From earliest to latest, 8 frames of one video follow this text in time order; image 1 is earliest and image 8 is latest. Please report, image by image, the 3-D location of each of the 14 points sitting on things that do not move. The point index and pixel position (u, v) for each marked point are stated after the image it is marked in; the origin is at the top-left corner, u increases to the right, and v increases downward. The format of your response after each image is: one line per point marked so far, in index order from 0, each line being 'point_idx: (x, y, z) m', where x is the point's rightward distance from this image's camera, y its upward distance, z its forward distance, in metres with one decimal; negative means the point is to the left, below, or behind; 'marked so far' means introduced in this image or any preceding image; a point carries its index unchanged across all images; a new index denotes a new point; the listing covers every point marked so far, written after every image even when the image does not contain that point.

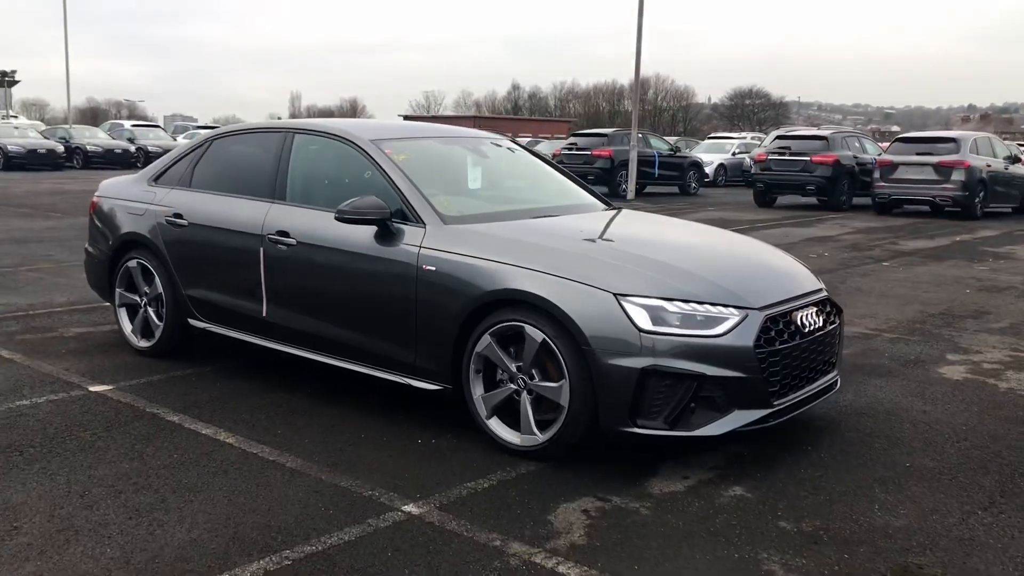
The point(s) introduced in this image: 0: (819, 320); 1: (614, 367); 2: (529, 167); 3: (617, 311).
0: (+1.3, -0.1, +4.2) m
1: (+0.4, -0.3, +3.8) m
2: (+0.1, +0.6, +5.5) m
3: (+0.4, -0.1, +3.8) m
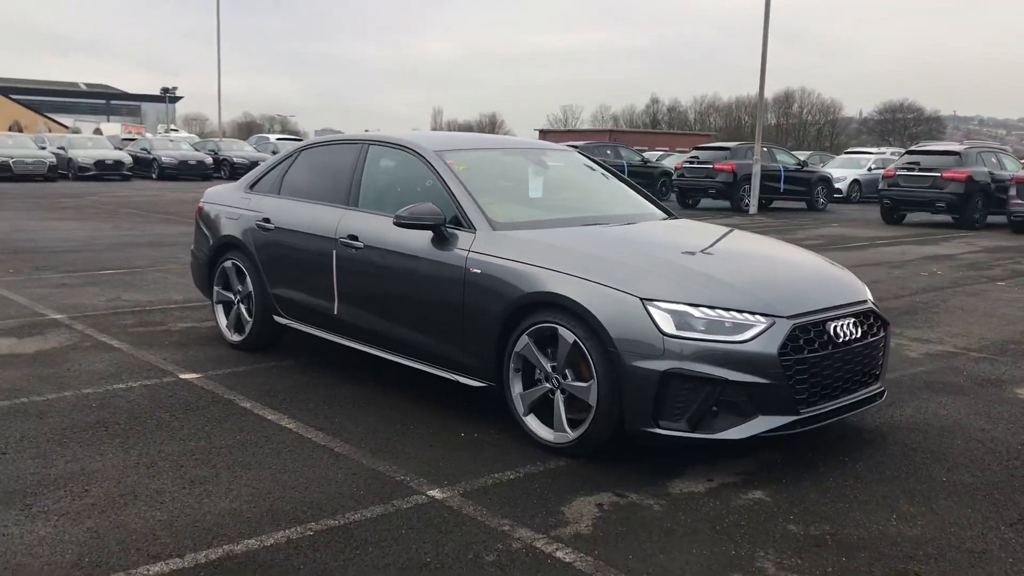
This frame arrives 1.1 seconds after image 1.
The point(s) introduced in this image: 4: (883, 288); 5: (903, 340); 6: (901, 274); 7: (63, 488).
0: (+1.5, -0.2, +4.2) m
1: (+0.5, -0.3, +3.9) m
2: (+0.4, +0.6, +5.7) m
3: (+0.5, -0.1, +3.9) m
4: (+3.7, 0.0, +9.9) m
5: (+2.8, -0.4, +7.1) m
6: (+4.4, +0.2, +11.1) m
7: (-1.7, -0.7, +3.7) m
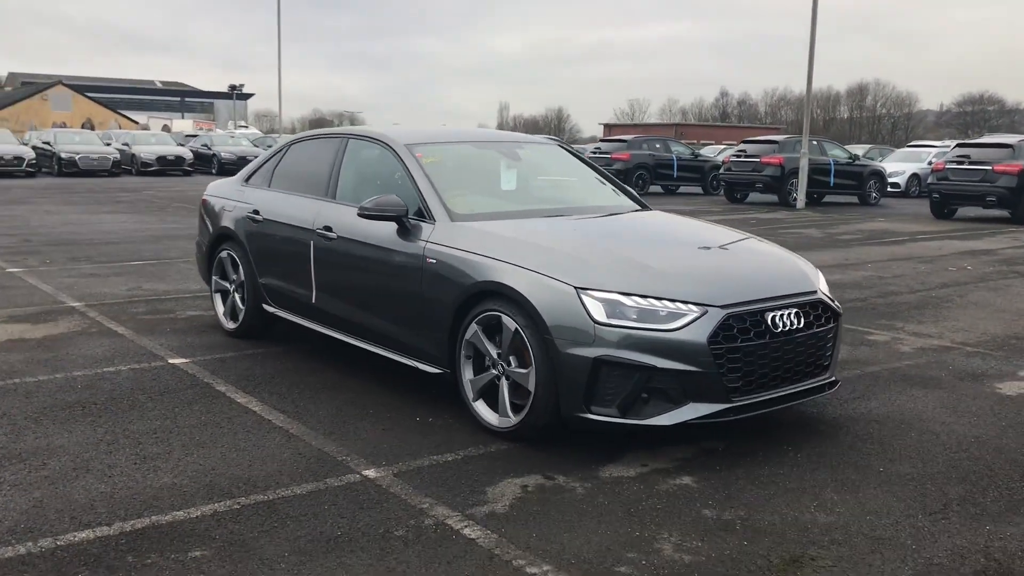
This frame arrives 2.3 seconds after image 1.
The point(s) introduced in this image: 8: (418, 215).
0: (+1.2, -0.1, +4.2) m
1: (+0.2, -0.3, +4.0) m
2: (+0.3, +0.7, +5.8) m
3: (+0.3, -0.1, +4.0) m
4: (+3.9, 0.0, +9.8) m
5: (+2.8, -0.3, +7.1) m
6: (+4.6, +0.2, +10.9) m
7: (-2.0, -0.7, +3.9) m
8: (-0.5, +0.4, +4.9) m
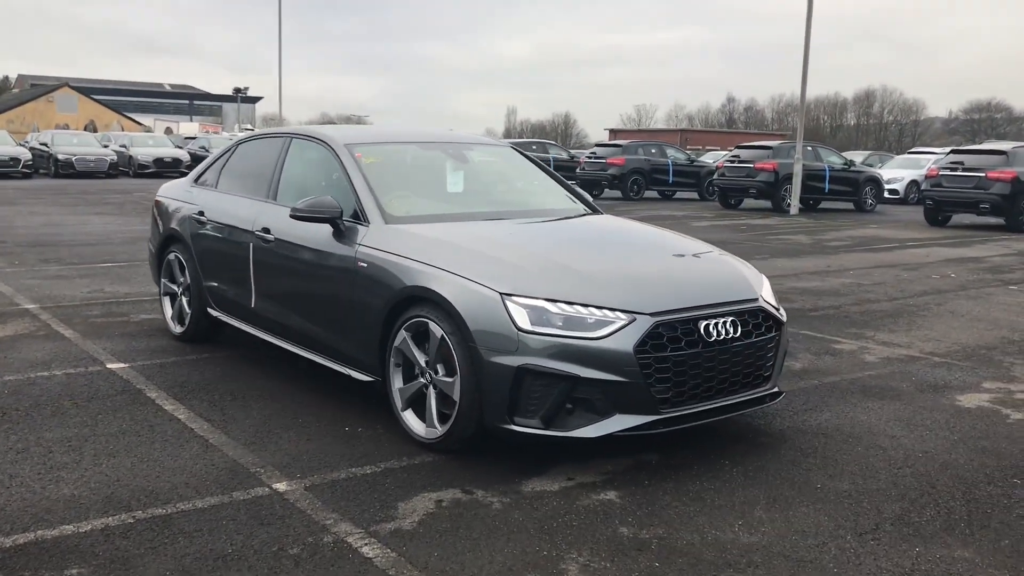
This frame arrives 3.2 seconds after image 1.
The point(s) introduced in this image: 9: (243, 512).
0: (+0.9, -0.2, +4.1) m
1: (-0.1, -0.3, +3.8) m
2: (0.0, +0.6, +5.6) m
3: (0.0, -0.1, +3.8) m
4: (+3.6, 0.0, +9.6) m
5: (+2.5, -0.4, +6.9) m
6: (+4.4, +0.1, +10.7) m
7: (-2.3, -0.7, +3.8) m
8: (-0.8, +0.3, +4.8) m
9: (-0.9, -0.8, +3.4) m
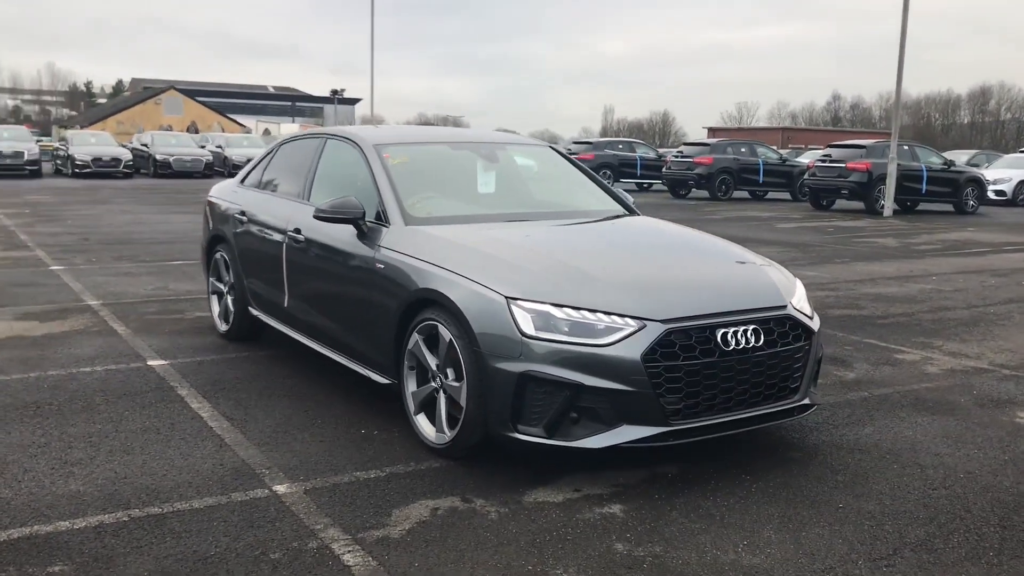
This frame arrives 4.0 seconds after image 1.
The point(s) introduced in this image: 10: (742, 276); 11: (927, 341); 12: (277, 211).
0: (+1.0, -0.2, +3.9) m
1: (-0.1, -0.3, +3.7) m
2: (+0.2, +0.6, +5.5) m
3: (0.0, -0.1, +3.7) m
4: (+4.2, -0.1, +9.1) m
5: (+2.8, -0.4, +6.5) m
6: (+5.0, +0.1, +10.1) m
7: (-2.2, -0.7, +3.9) m
8: (-0.7, +0.3, +4.7) m
9: (-1.0, -0.8, +3.4) m
10: (+1.0, +0.1, +4.1) m
11: (+2.9, -0.4, +7.0) m
12: (-1.3, +0.4, +5.6) m
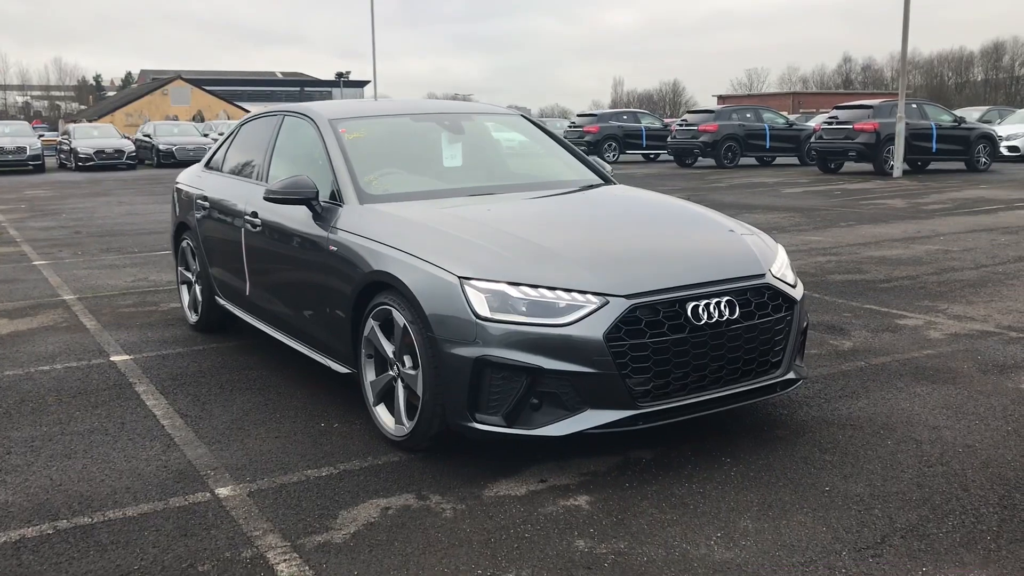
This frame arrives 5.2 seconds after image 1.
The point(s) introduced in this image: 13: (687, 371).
0: (+0.8, -0.1, +3.6) m
1: (-0.2, -0.2, +3.5) m
2: (+0.1, +0.7, +5.2) m
3: (-0.2, 0.0, +3.5) m
4: (+4.1, +0.3, +8.7) m
5: (+2.7, -0.2, +6.2) m
6: (+5.0, +0.5, +9.8) m
7: (-2.4, -0.7, +3.7) m
8: (-0.8, +0.4, +4.5) m
9: (-1.1, -0.8, +3.2) m
10: (+0.8, +0.2, +3.8) m
11: (+2.8, -0.1, +6.7) m
12: (-1.5, +0.5, +5.3) m
13: (+0.6, -0.3, +3.5) m
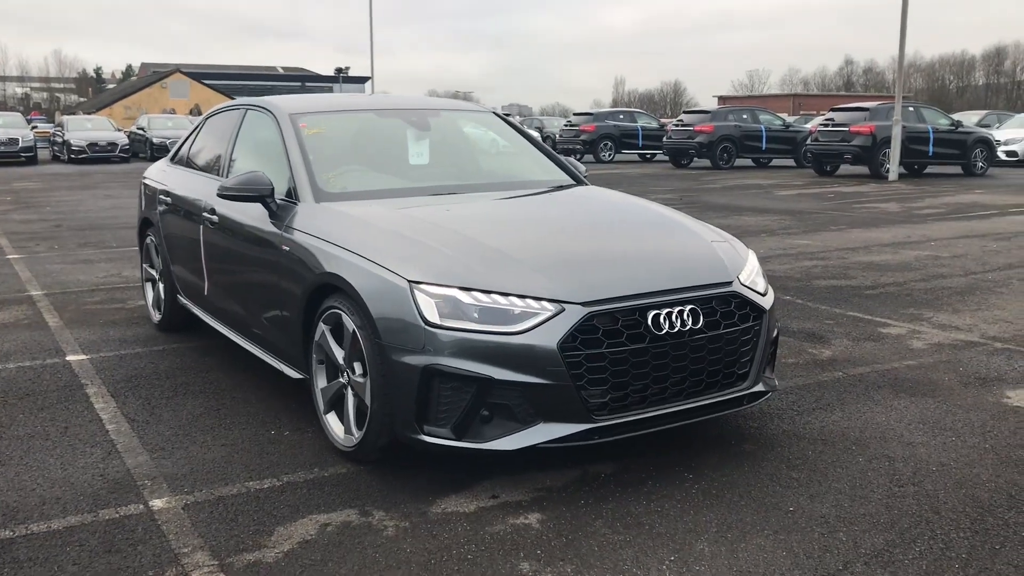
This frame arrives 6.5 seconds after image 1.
0: (+0.7, -0.1, +3.4) m
1: (-0.4, -0.3, +3.3) m
2: (-0.1, +0.7, +5.0) m
3: (-0.3, 0.0, +3.3) m
4: (+3.9, +0.2, +8.6) m
5: (+2.5, -0.2, +6.1) m
6: (+4.8, +0.4, +9.6) m
7: (-2.6, -0.7, +3.5) m
8: (-1.0, +0.4, +4.3) m
9: (-1.3, -0.8, +3.0) m
10: (+0.6, +0.1, +3.7) m
11: (+2.7, -0.2, +6.5) m
12: (-1.6, +0.5, +5.2) m
13: (+0.5, -0.3, +3.3) m
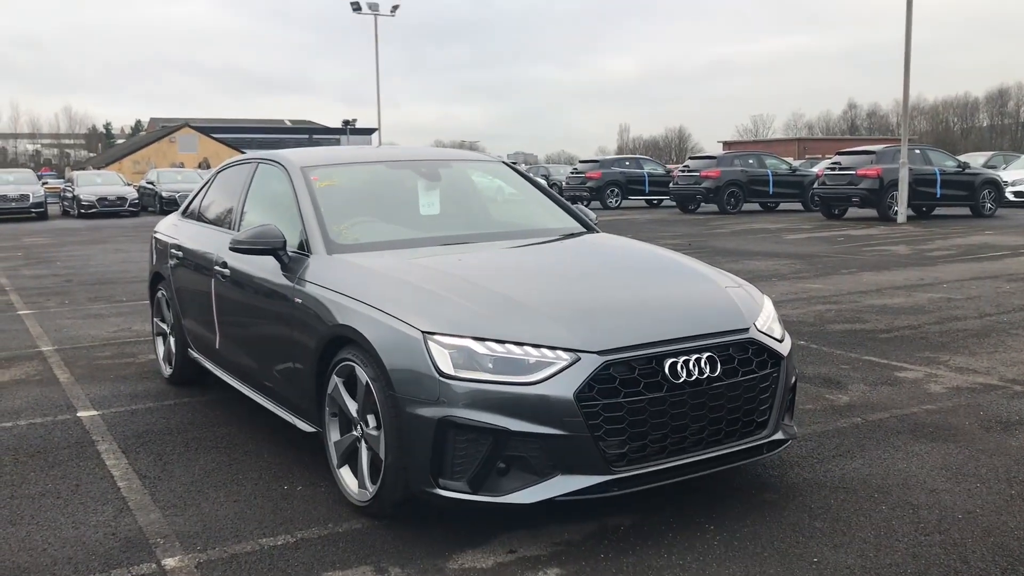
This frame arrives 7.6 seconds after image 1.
0: (+0.7, -0.3, +3.4) m
1: (-0.3, -0.4, +3.3) m
2: (0.0, +0.5, +5.0) m
3: (-0.3, -0.2, +3.3) m
4: (+4.0, -0.2, +8.5) m
5: (+2.6, -0.5, +6.0) m
6: (+4.9, 0.0, +9.6) m
7: (-2.5, -0.9, +3.5) m
8: (-0.9, +0.2, +4.3) m
9: (-1.2, -0.9, +3.0) m
10: (+0.7, 0.0, +3.6) m
11: (+2.8, -0.4, +6.4) m
12: (-1.6, +0.2, +5.2) m
13: (+0.5, -0.5, +3.3) m
